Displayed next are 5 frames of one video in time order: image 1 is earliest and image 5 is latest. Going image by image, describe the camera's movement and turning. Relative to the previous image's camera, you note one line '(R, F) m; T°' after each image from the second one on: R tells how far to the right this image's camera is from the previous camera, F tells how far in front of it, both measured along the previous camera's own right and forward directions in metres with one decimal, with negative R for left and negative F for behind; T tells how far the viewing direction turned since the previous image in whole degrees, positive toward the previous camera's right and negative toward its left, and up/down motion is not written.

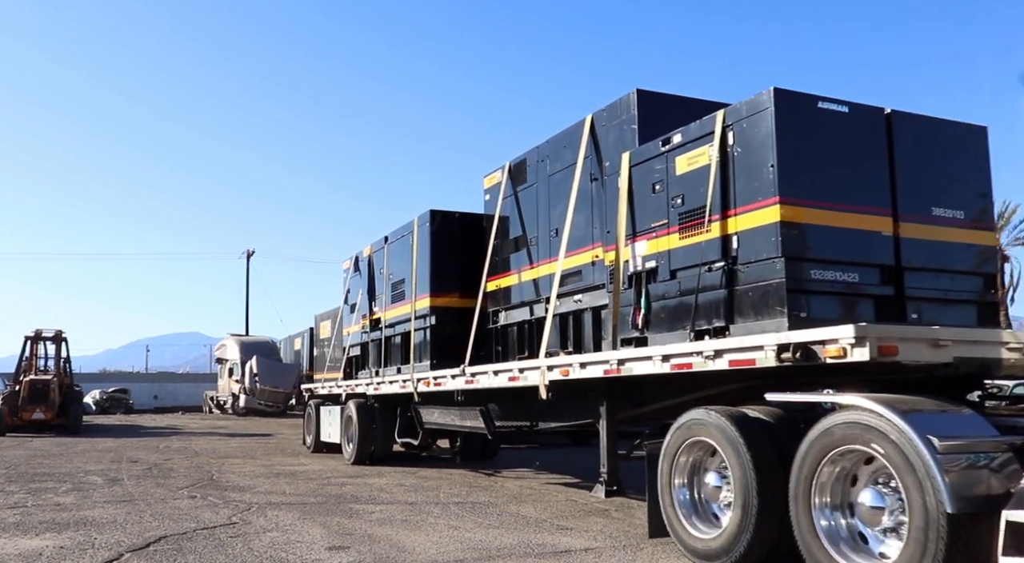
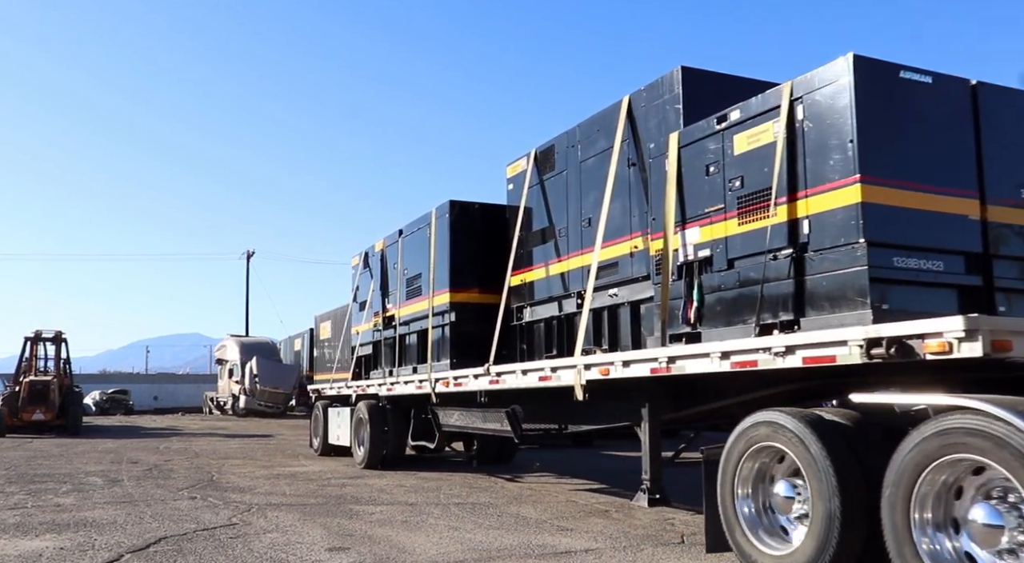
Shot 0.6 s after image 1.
(-0.3, +0.6) m; 0°
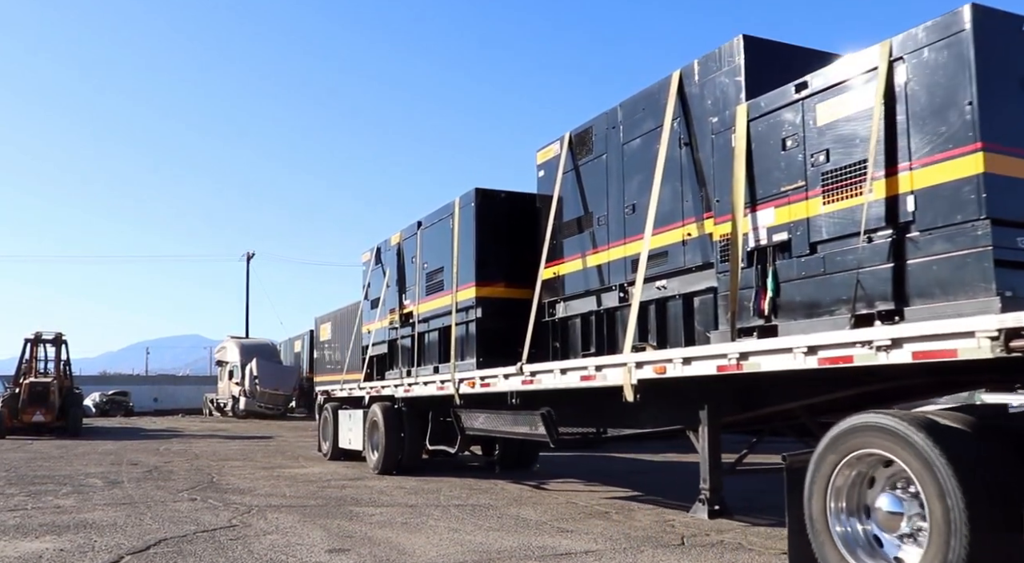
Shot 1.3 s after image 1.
(-0.3, +0.6) m; 0°
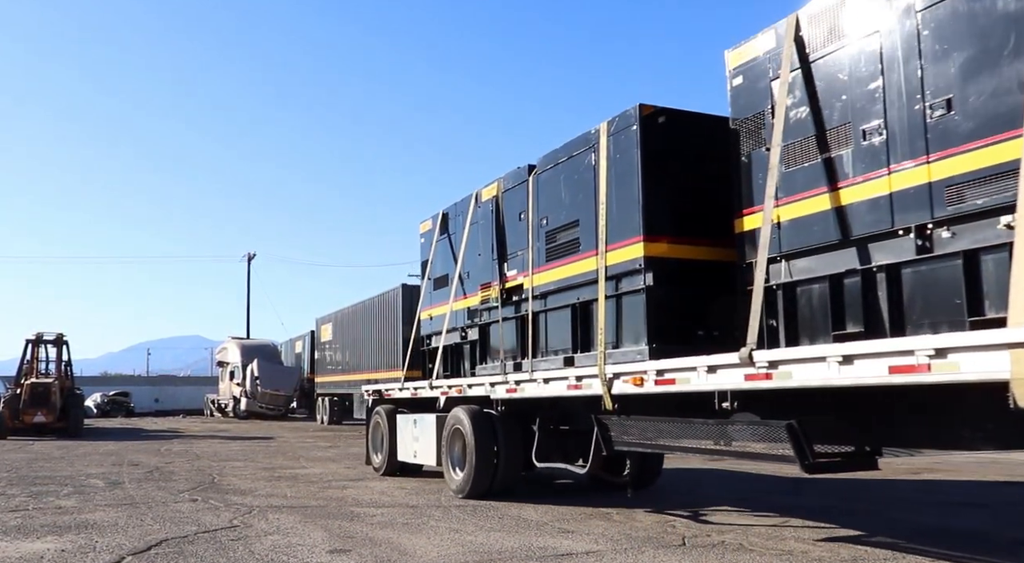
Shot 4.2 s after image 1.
(+0.7, -2.7) m; 0°
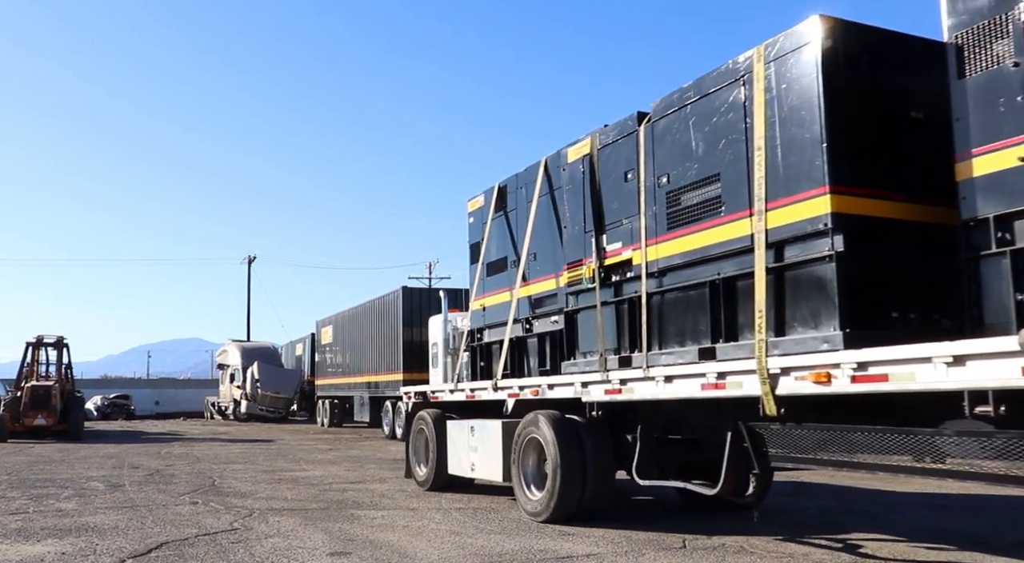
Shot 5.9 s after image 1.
(-0.9, +1.8) m; 0°
